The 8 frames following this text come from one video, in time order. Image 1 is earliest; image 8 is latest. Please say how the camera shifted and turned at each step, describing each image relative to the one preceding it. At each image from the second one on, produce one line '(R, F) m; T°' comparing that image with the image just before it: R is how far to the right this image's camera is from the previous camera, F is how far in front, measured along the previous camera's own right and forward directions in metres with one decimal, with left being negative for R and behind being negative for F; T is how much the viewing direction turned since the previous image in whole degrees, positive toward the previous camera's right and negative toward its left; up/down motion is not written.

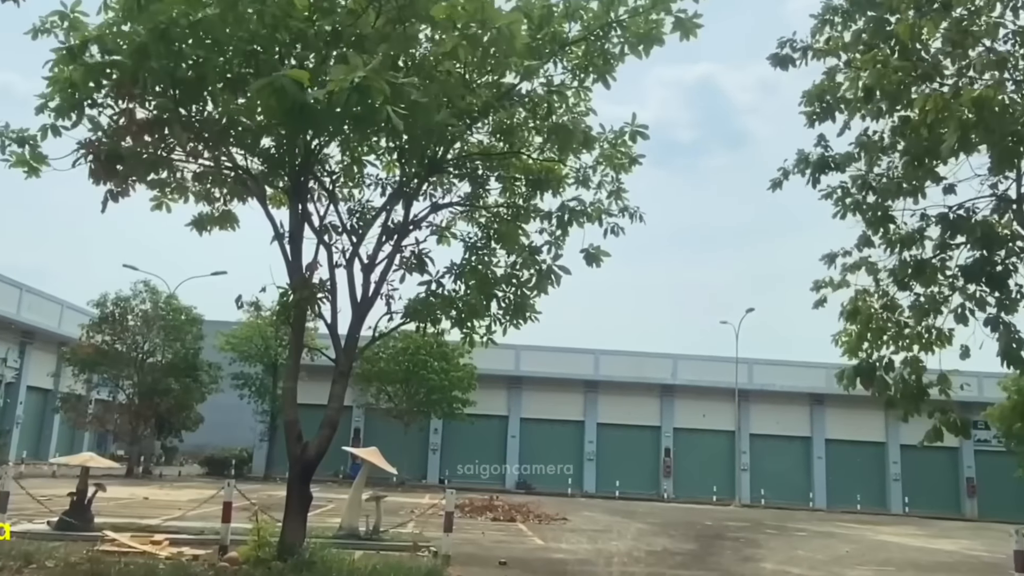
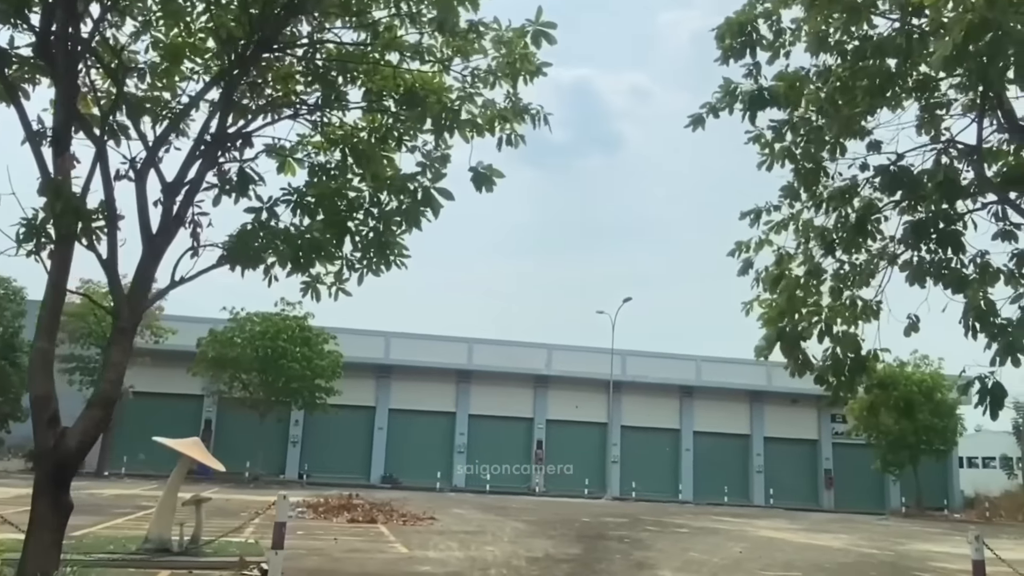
(+0.1, +2.0) m; +9°
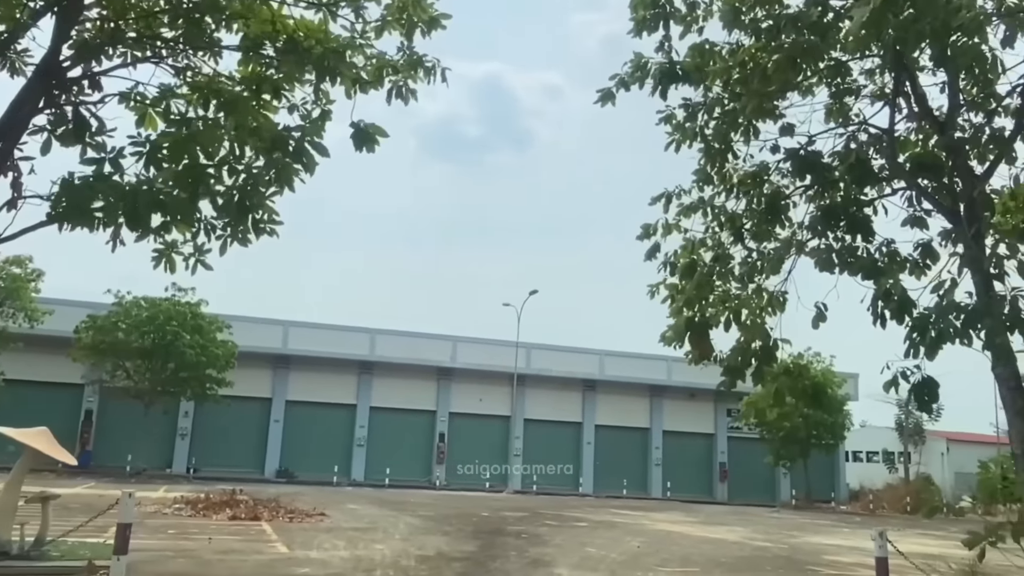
(+0.1, +0.6) m; +6°
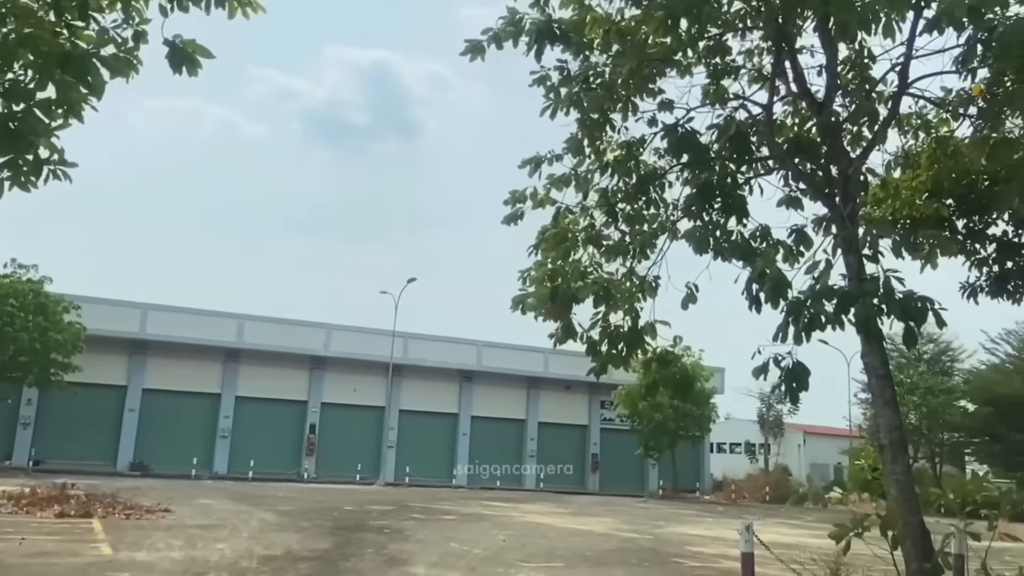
(+0.2, +0.6) m; +8°
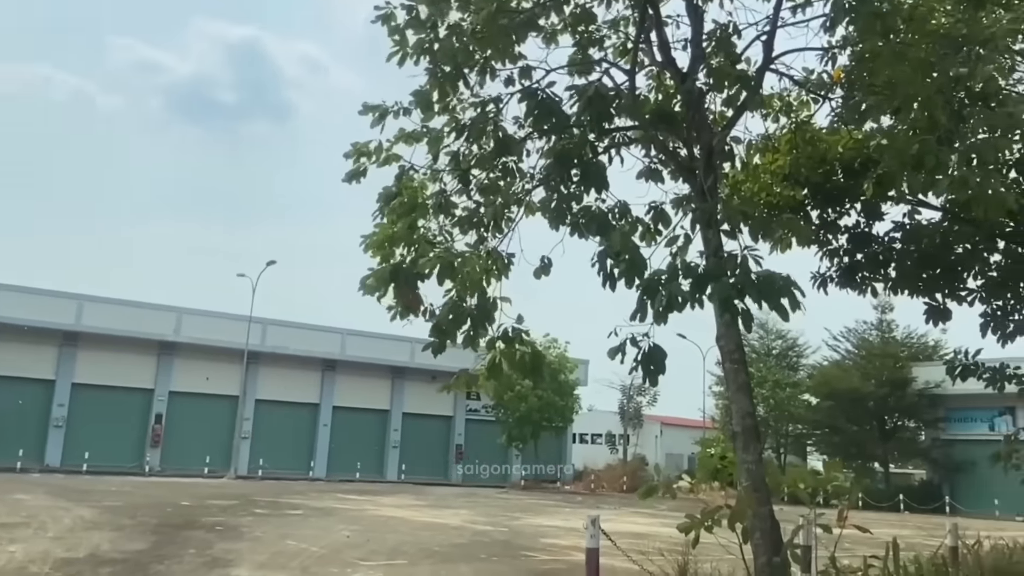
(+0.3, +0.6) m; +9°
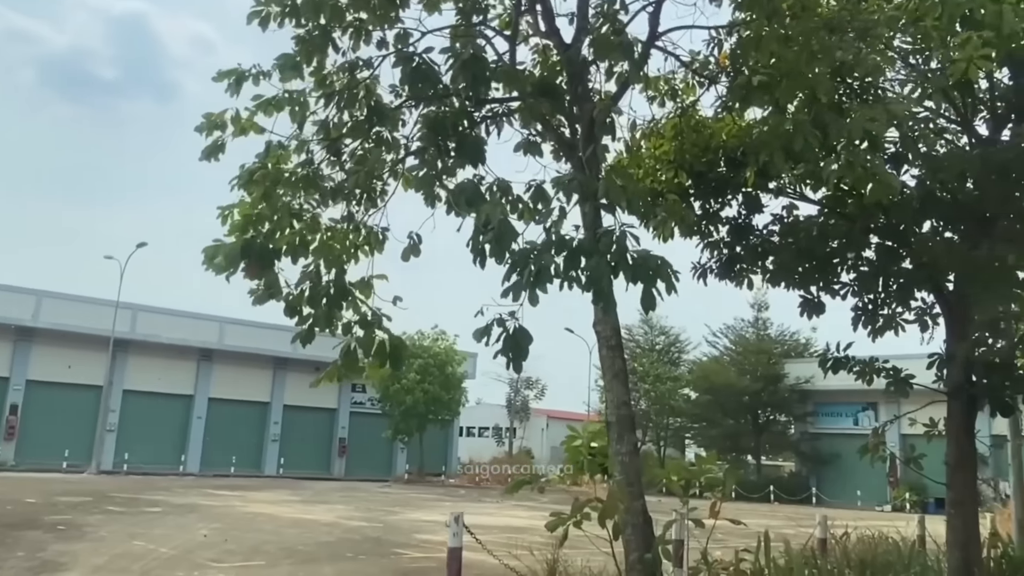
(+0.2, +0.4) m; +7°
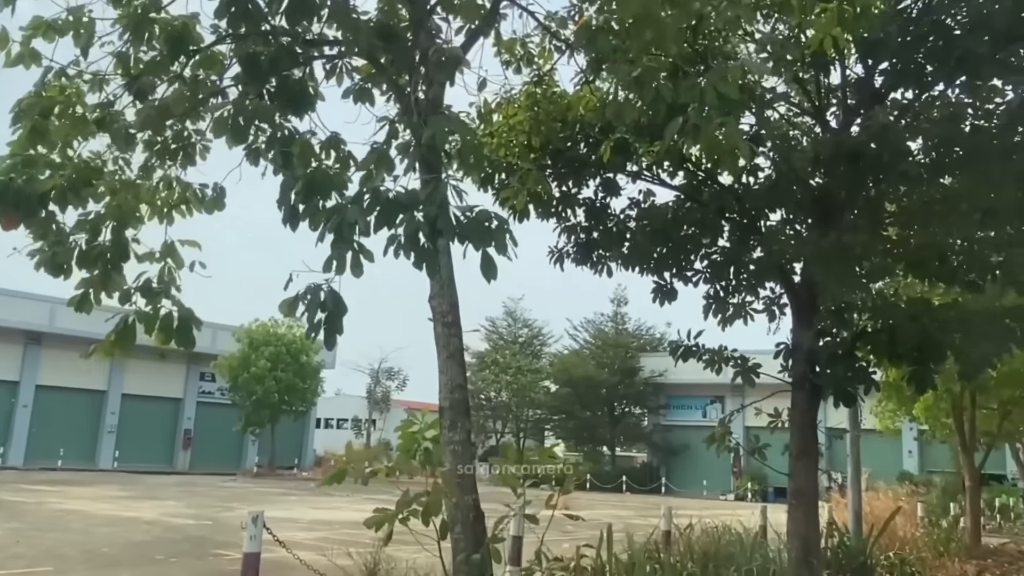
(+0.2, +0.5) m; +9°
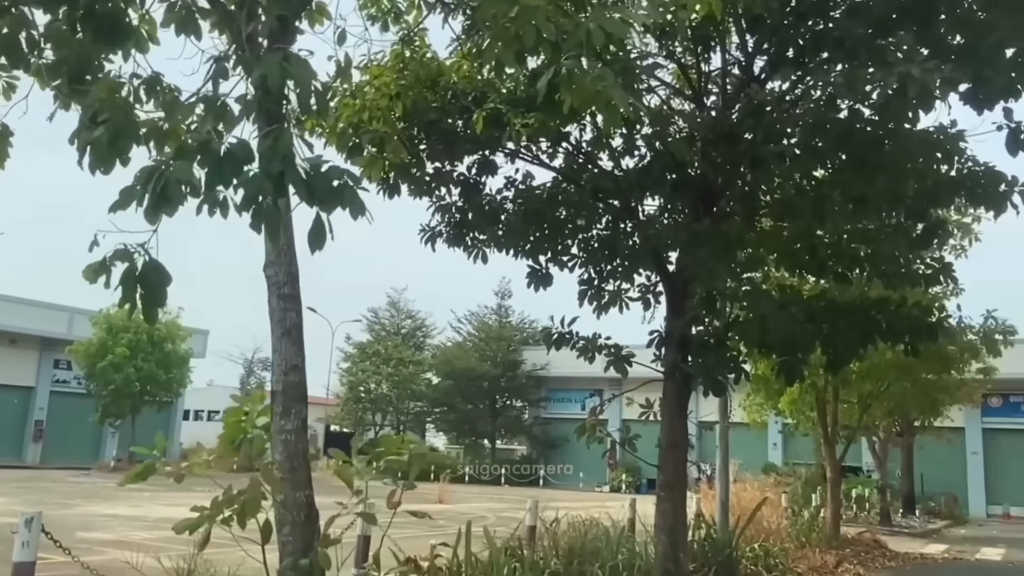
(+0.2, +0.5) m; +8°
